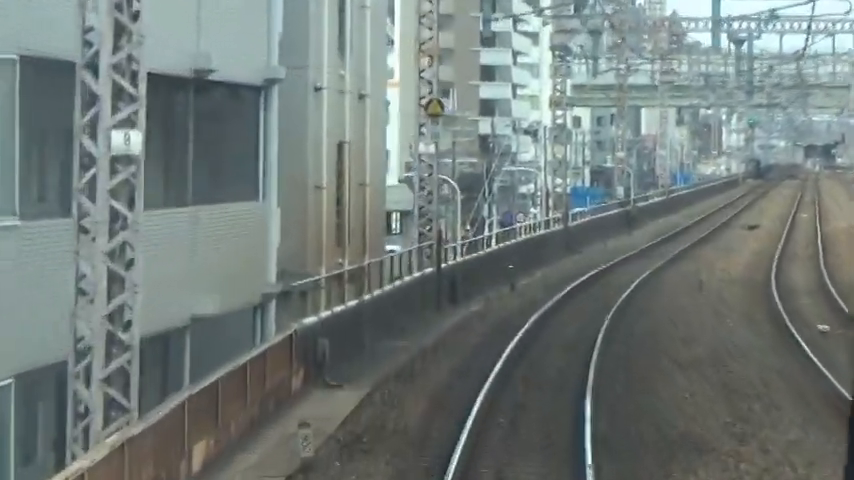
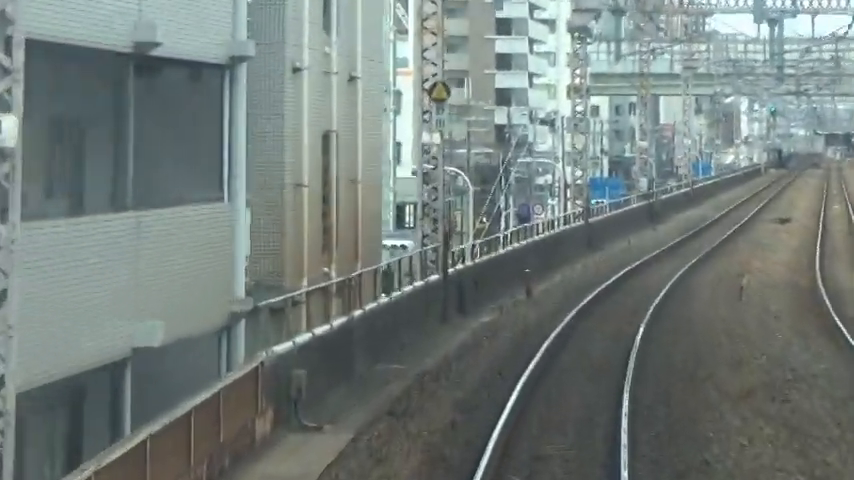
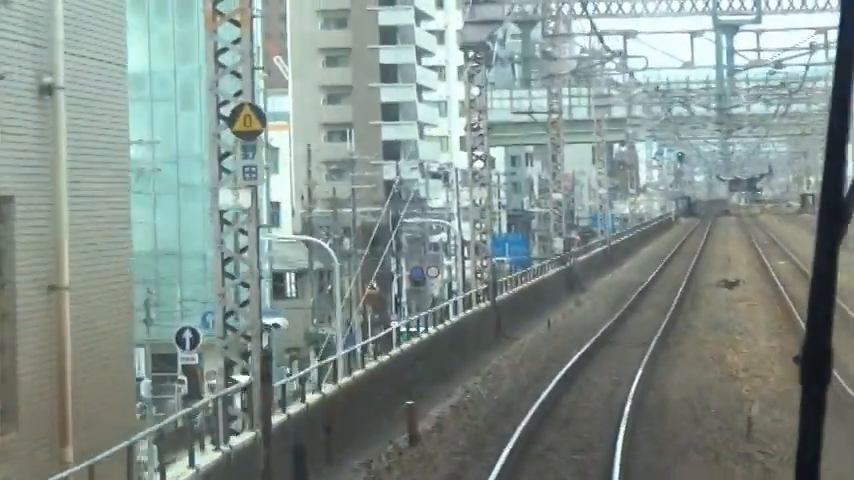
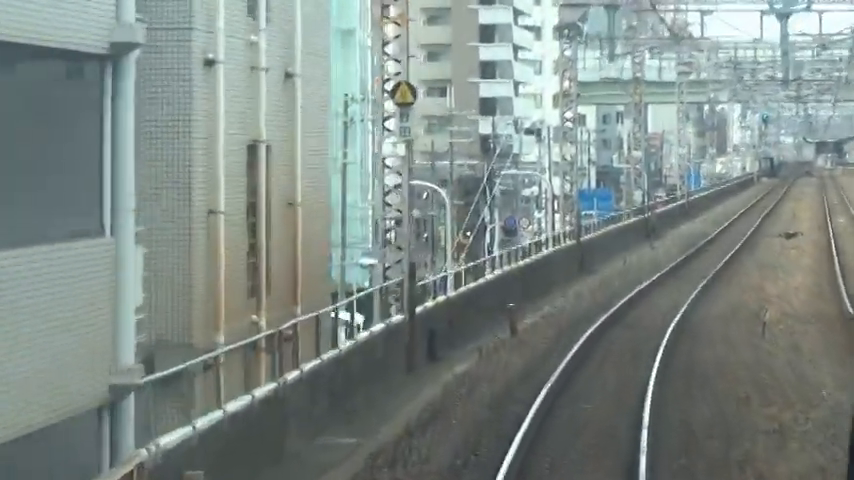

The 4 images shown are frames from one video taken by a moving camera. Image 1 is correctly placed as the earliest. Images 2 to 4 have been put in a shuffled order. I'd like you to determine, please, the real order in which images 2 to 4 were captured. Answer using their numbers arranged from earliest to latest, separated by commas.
2, 4, 3
